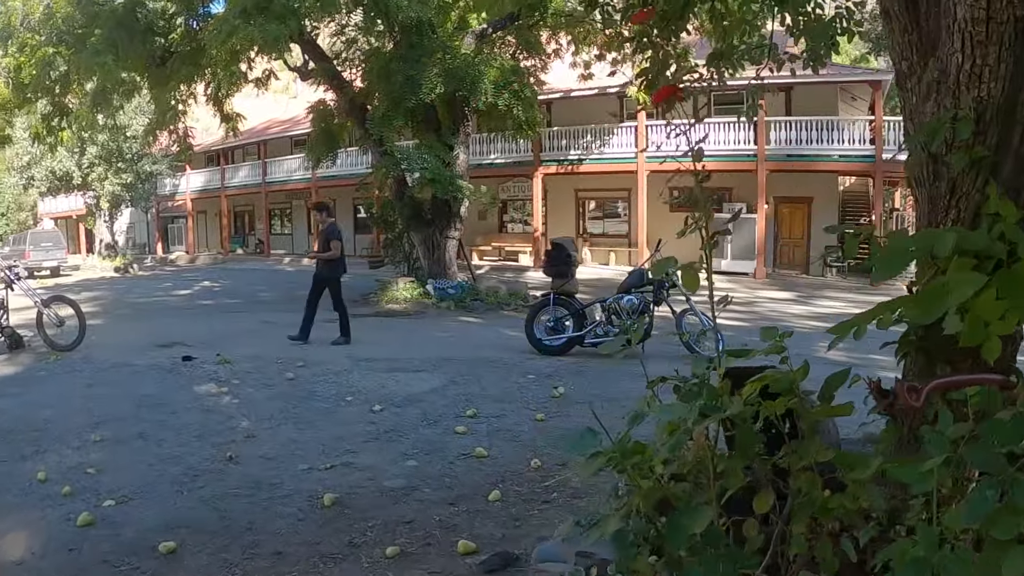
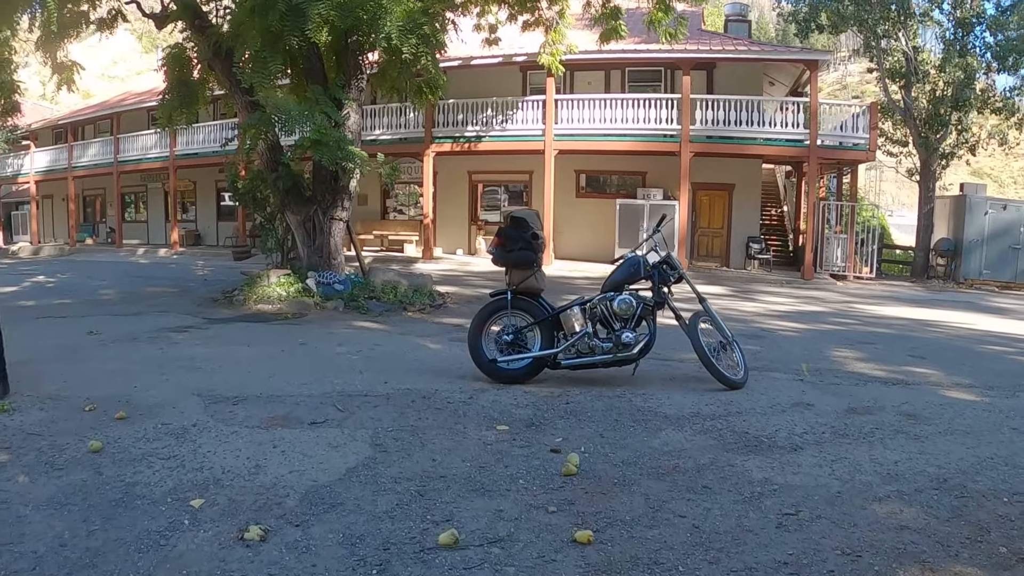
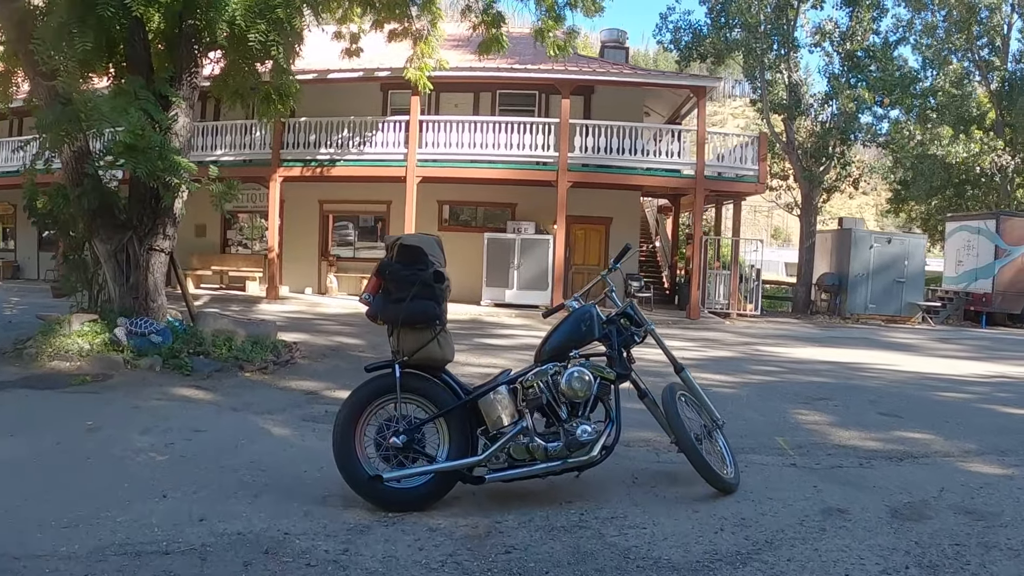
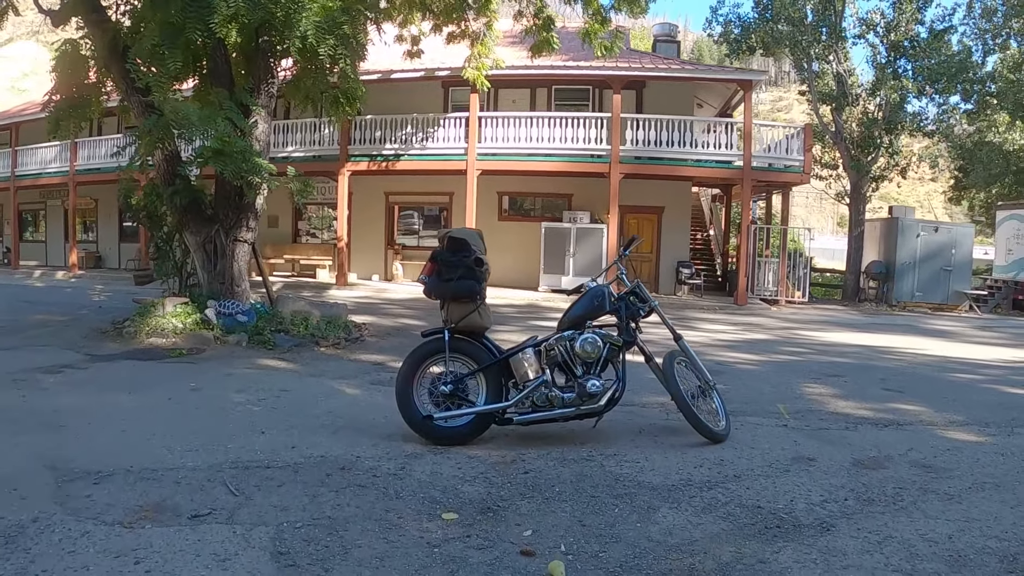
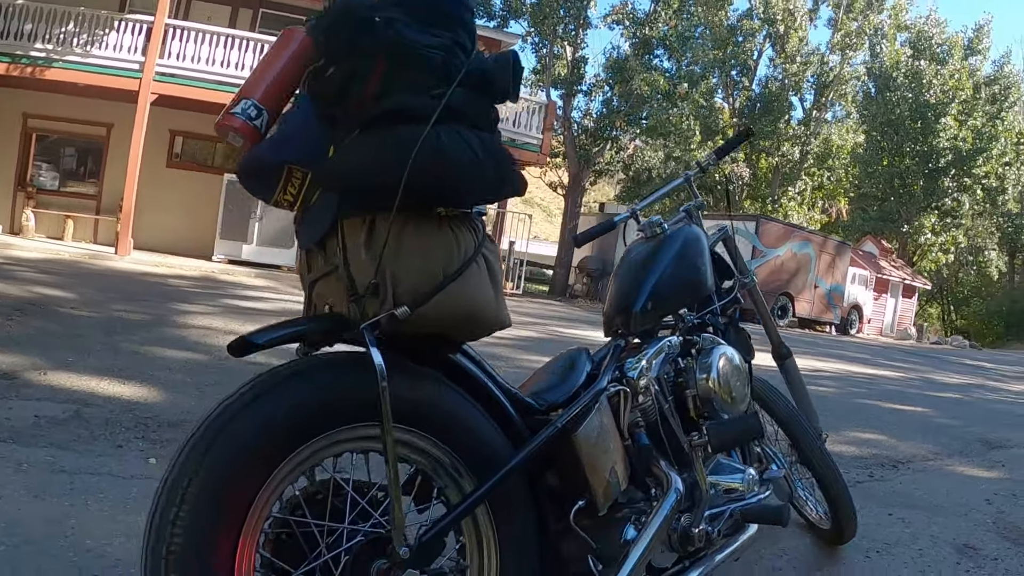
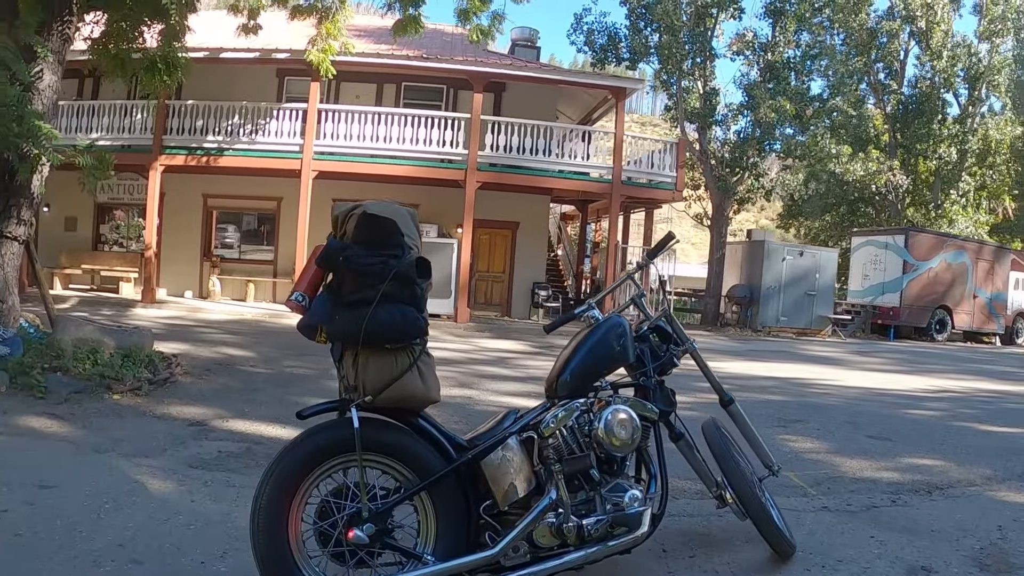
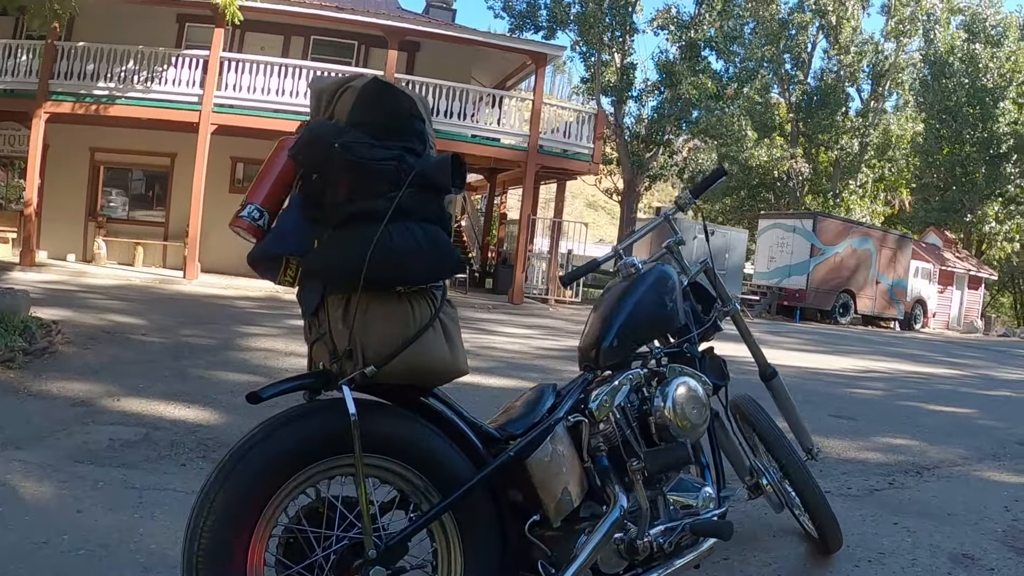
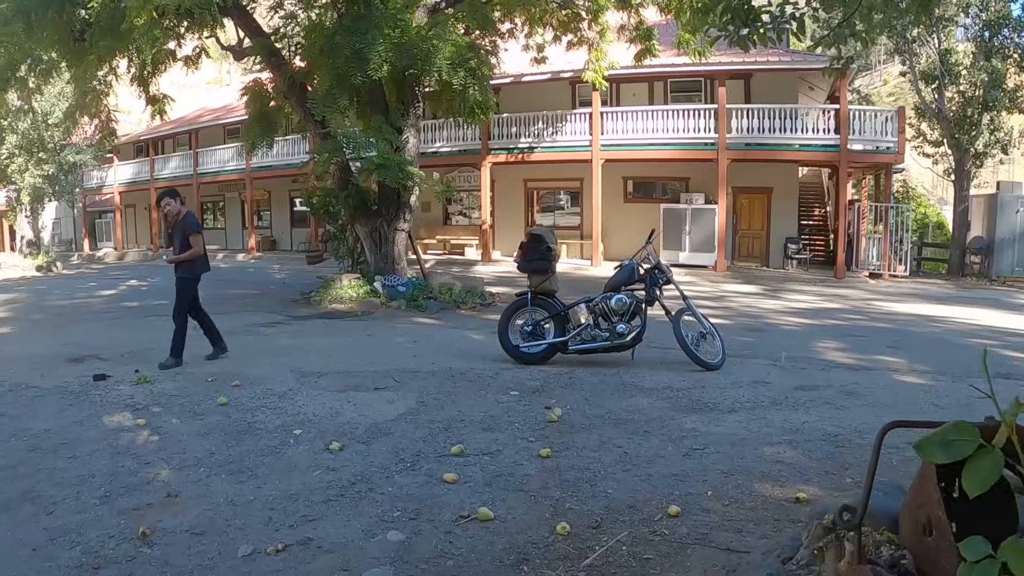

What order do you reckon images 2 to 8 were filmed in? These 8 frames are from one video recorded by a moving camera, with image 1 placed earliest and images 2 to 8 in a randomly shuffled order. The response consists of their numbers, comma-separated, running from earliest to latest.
8, 2, 4, 3, 6, 7, 5
